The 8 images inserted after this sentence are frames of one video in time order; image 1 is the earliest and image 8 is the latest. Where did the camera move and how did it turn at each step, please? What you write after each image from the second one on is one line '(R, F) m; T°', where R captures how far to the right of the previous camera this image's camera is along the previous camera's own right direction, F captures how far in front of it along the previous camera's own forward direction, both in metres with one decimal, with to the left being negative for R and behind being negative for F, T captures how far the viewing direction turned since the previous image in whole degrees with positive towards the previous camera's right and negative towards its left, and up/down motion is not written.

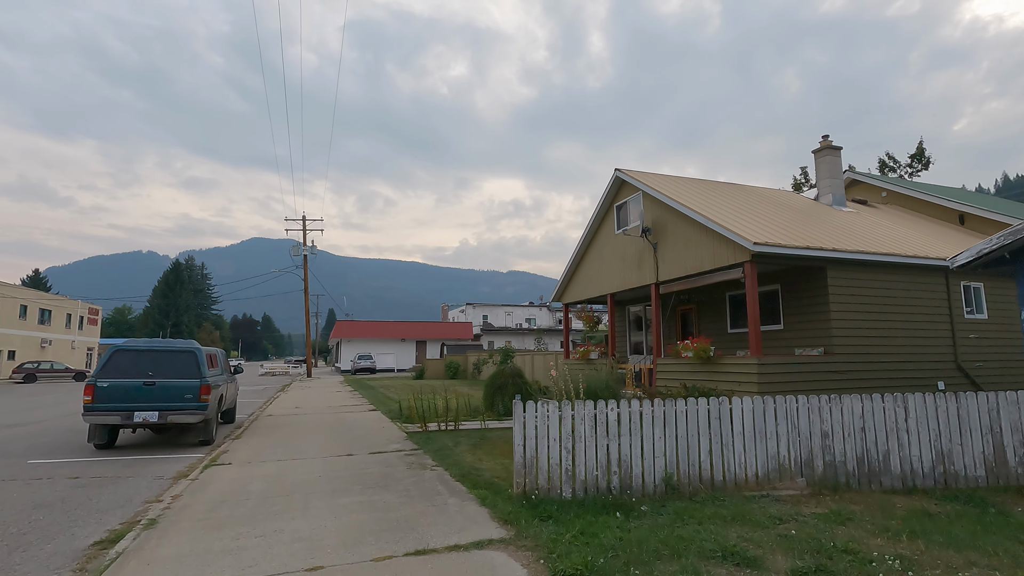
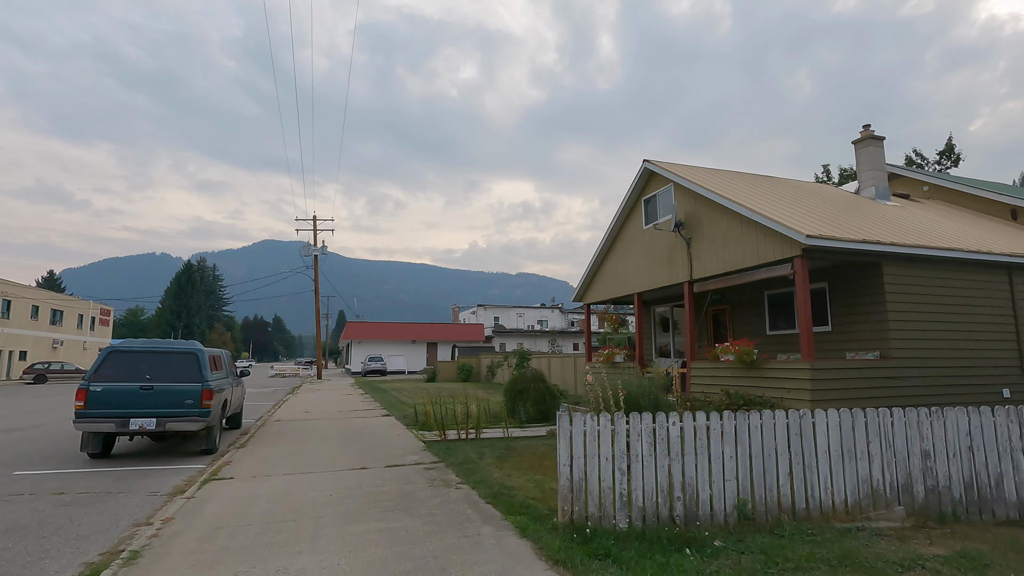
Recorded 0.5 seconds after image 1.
(-0.3, +0.8) m; -1°
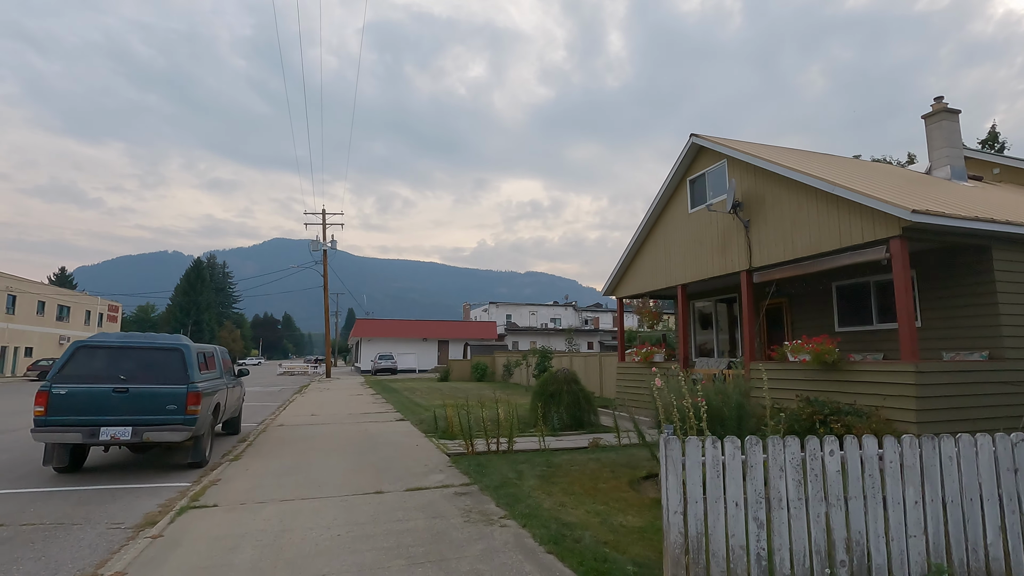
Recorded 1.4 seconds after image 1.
(-0.5, +1.4) m; -1°
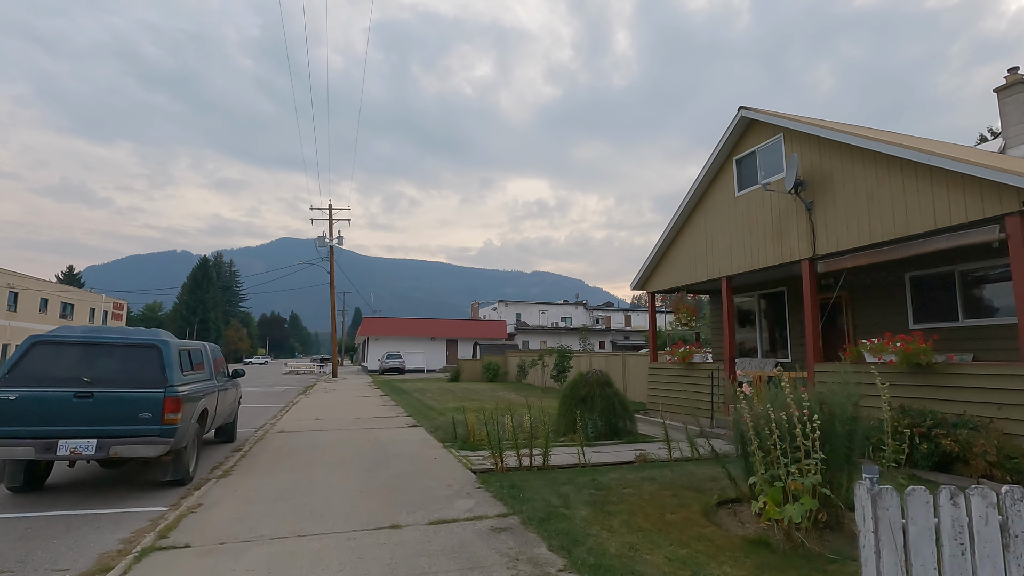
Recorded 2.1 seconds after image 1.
(-0.4, +1.3) m; -1°
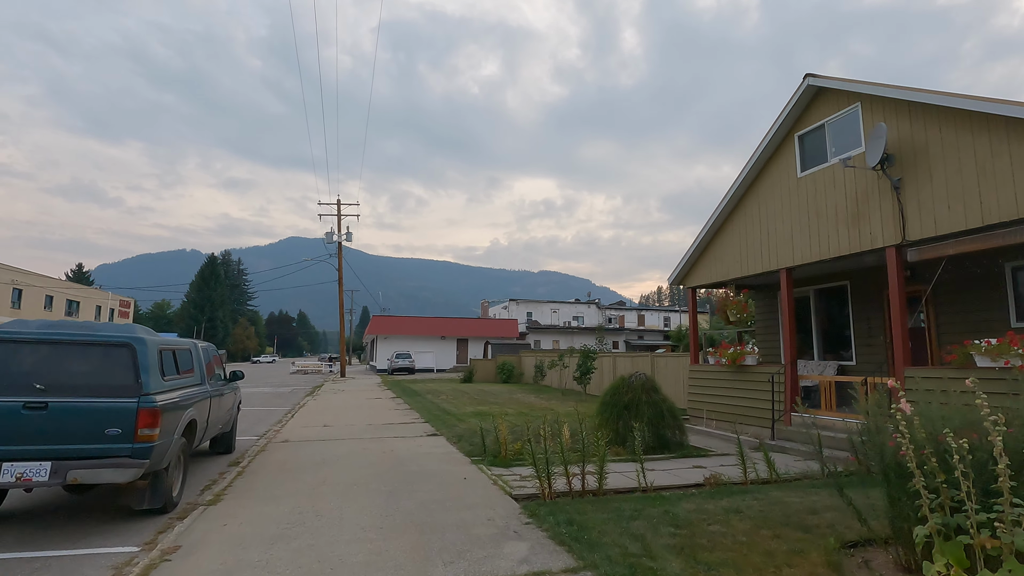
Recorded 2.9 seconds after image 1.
(-0.5, +1.2) m; -1°
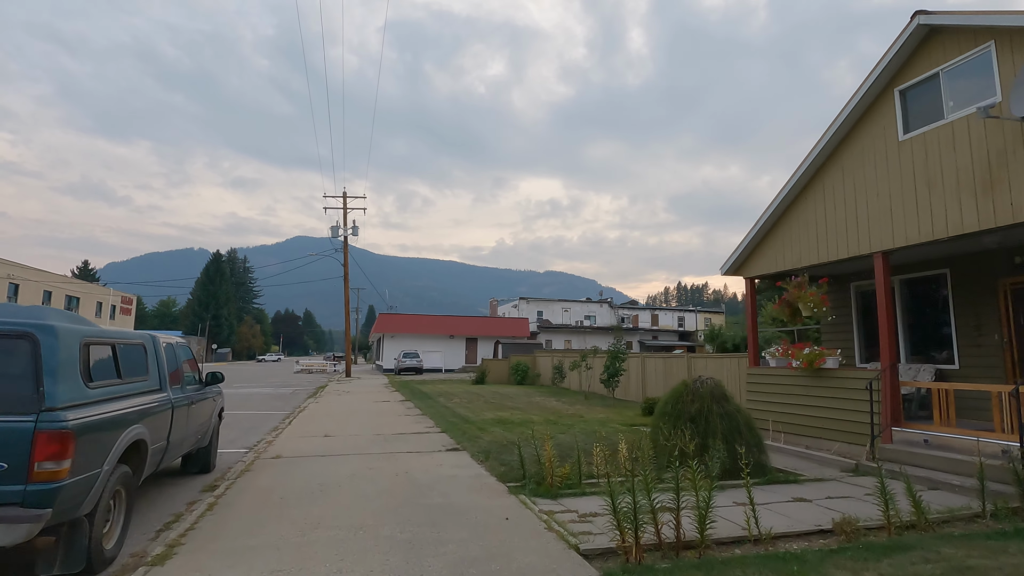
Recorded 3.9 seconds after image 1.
(-0.5, +1.7) m; -1°
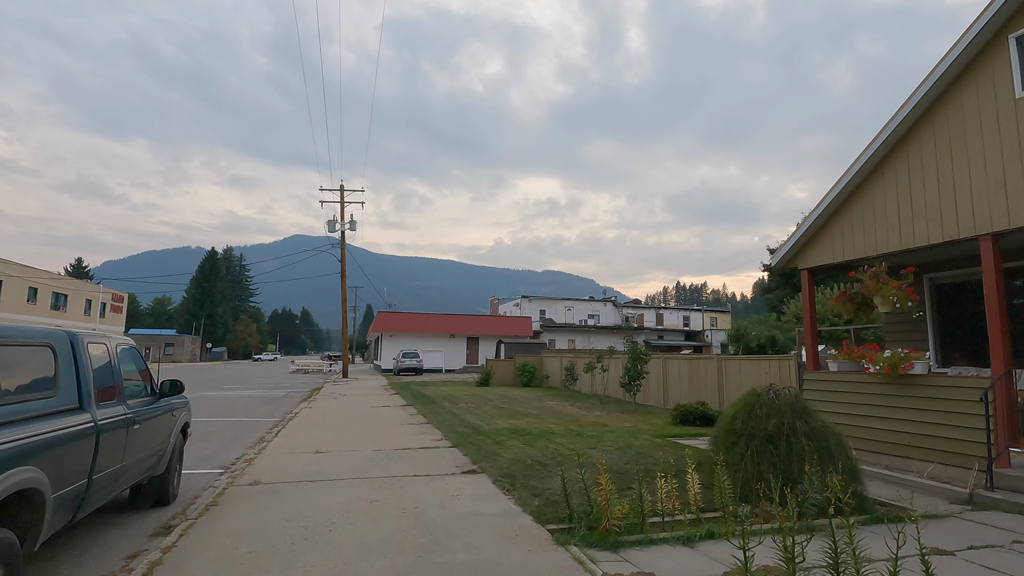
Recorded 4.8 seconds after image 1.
(-0.4, +1.5) m; 0°
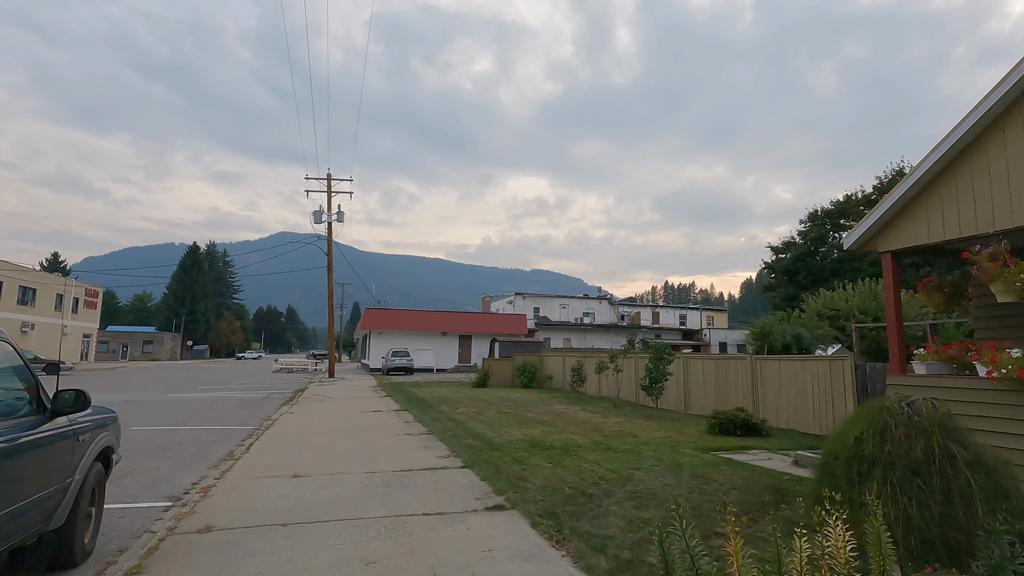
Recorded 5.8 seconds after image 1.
(-0.5, +1.7) m; +1°
